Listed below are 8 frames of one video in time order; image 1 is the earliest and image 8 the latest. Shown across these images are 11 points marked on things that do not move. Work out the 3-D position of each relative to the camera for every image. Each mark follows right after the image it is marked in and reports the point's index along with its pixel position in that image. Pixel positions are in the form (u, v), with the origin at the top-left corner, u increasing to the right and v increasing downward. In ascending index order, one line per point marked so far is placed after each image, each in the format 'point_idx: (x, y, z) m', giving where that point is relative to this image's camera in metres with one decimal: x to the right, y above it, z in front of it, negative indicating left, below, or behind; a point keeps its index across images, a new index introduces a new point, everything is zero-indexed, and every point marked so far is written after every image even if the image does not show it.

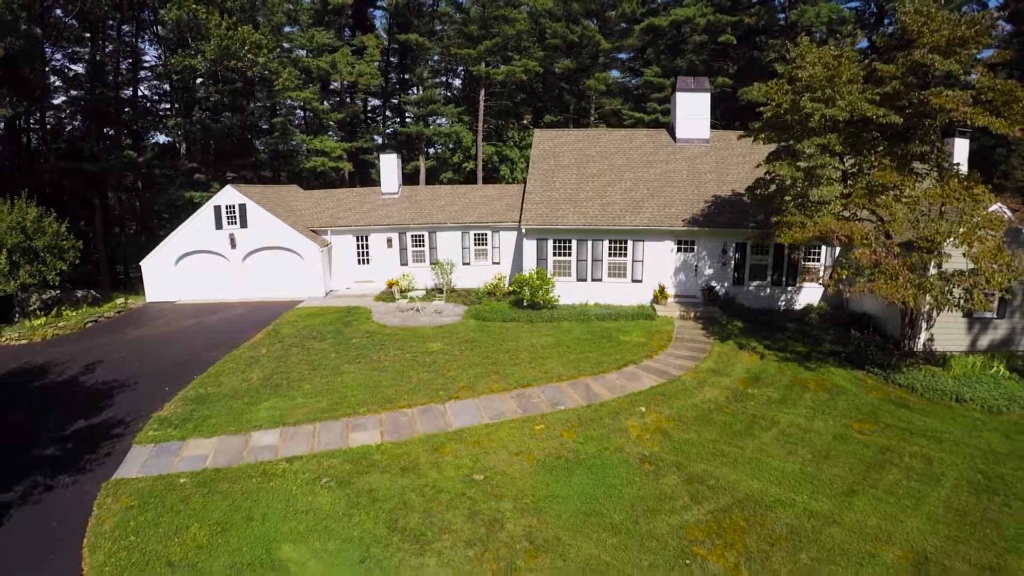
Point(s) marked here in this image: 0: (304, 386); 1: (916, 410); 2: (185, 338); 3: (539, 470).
0: (-2.4, -1.2, +10.7) m
1: (+4.6, -1.4, +10.5) m
2: (-5.5, -0.8, +15.4) m
3: (+0.2, -1.6, +7.6) m
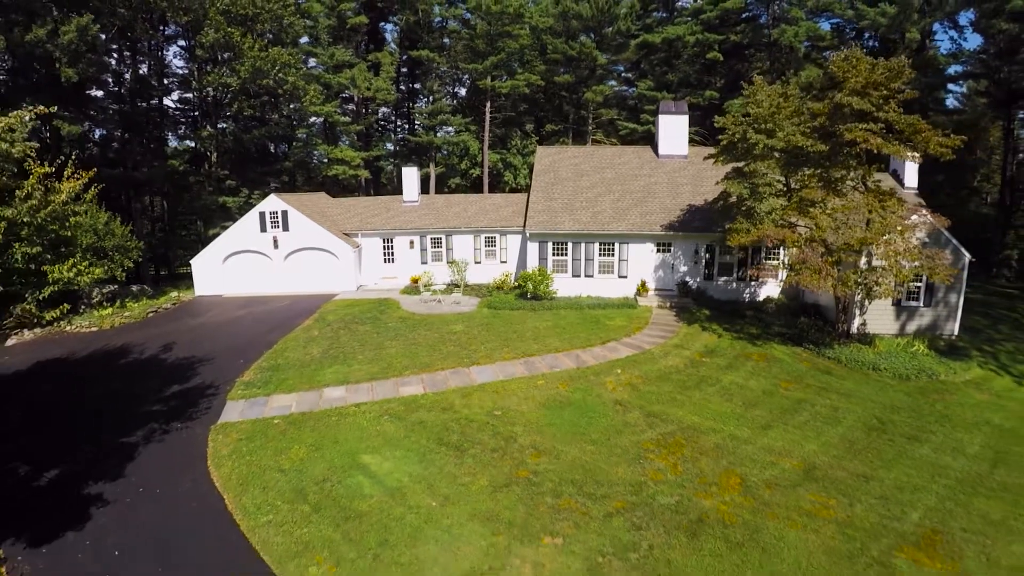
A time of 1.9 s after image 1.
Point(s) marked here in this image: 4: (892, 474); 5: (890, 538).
0: (-2.3, -1.1, +13.5) m
1: (+4.7, -1.3, +13.3) m
2: (-5.4, -0.7, +18.2) m
3: (+0.3, -1.5, +10.4) m
4: (+4.0, -2.0, +9.7) m
5: (+3.3, -2.2, +8.0) m
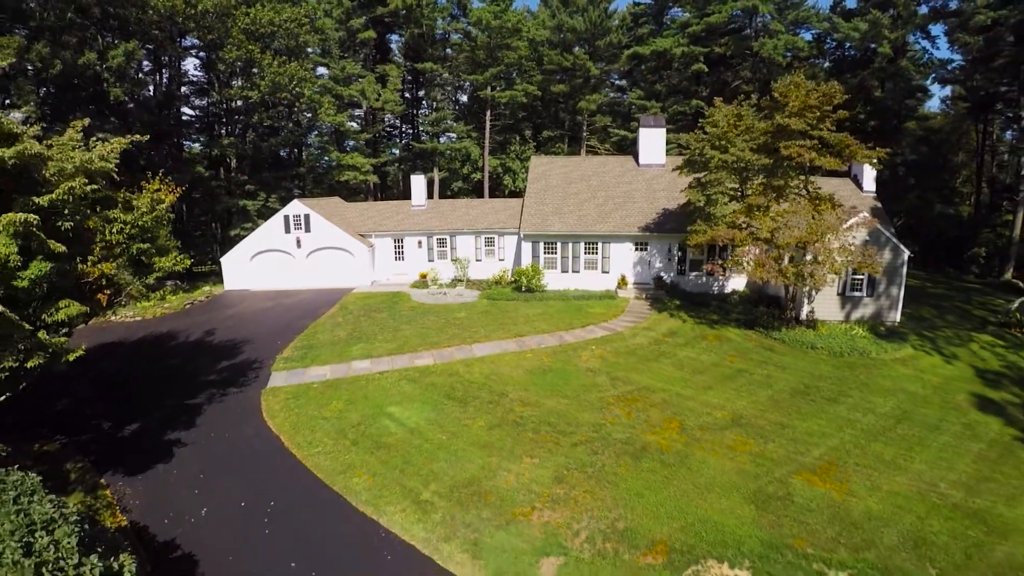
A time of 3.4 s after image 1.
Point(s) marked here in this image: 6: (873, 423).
0: (-2.4, -0.9, +16.1) m
1: (+4.6, -1.1, +15.8) m
2: (-5.4, -0.6, +20.8) m
3: (+0.2, -1.3, +13.0) m
4: (+3.9, -1.8, +12.2) m
5: (+3.2, -2.1, +10.5) m
6: (+5.1, -1.9, +12.7) m
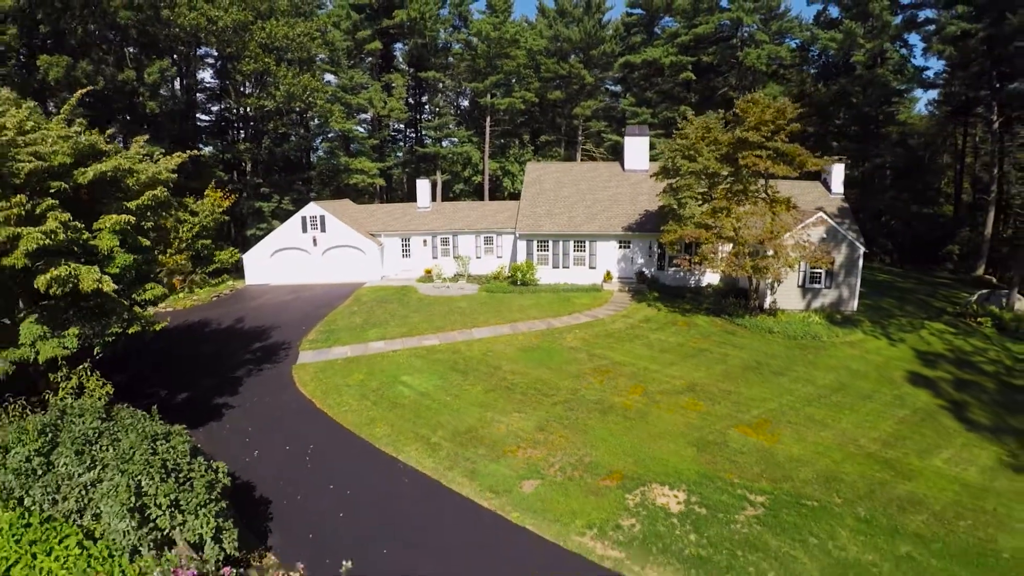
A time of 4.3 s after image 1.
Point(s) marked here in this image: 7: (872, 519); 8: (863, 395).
0: (-2.5, -0.8, +18.4) m
1: (+4.5, -0.9, +18.1) m
2: (-5.5, -0.4, +23.1) m
3: (+0.1, -1.2, +15.3) m
4: (+3.8, -1.7, +14.6) m
5: (+3.1, -1.9, +12.9) m
6: (+5.0, -1.7, +15.1) m
7: (+4.0, -2.5, +10.1) m
8: (+5.9, -1.8, +15.2) m
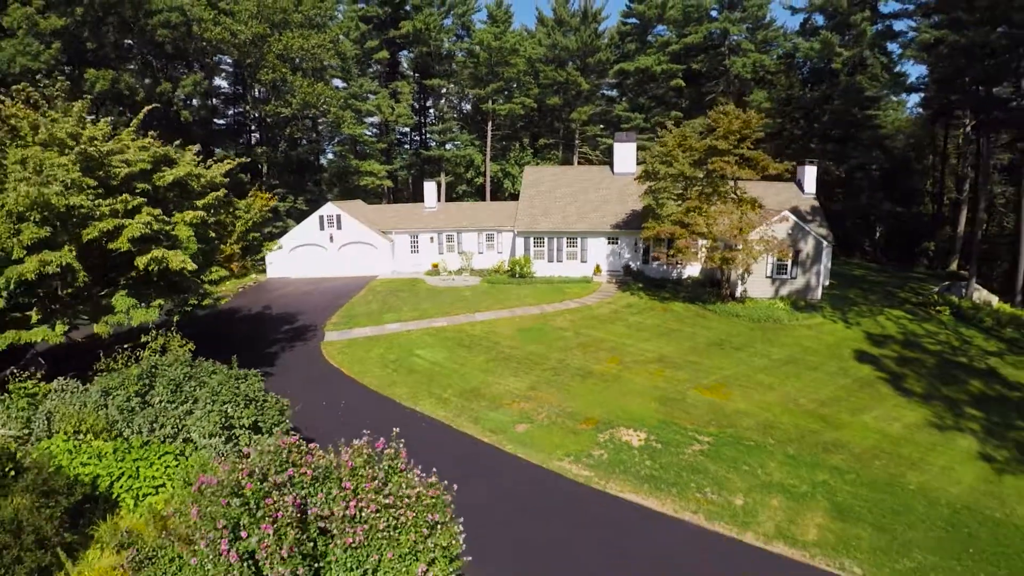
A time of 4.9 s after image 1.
0: (-2.5, -0.5, +20.9) m
1: (+4.5, -0.7, +20.6) m
2: (-5.6, -0.2, +25.7) m
3: (+0.1, -0.9, +17.8) m
4: (+3.8, -1.4, +17.1) m
5: (+3.1, -1.6, +15.4) m
6: (+4.9, -1.4, +17.6) m
7: (+4.0, -2.3, +12.6) m
8: (+5.8, -1.5, +17.7) m
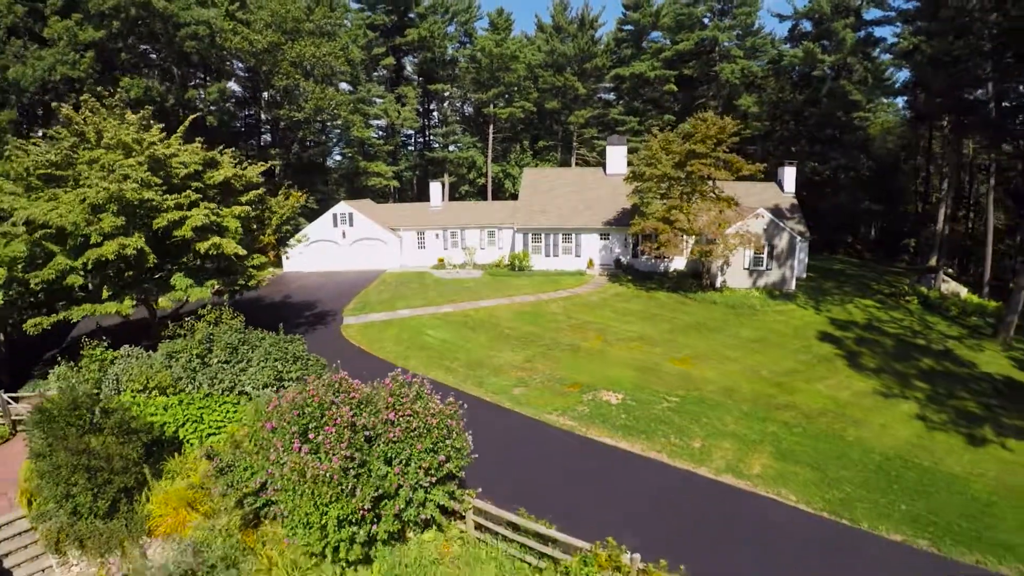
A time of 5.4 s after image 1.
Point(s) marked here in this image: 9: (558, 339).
0: (-2.5, -0.3, +23.1) m
1: (+4.4, -0.4, +22.8) m
2: (-5.6, +0.1, +27.9) m
3: (0.0, -0.6, +20.1) m
4: (+3.8, -1.1, +19.3) m
5: (+3.0, -1.4, +17.6) m
6: (+4.9, -1.2, +19.8) m
7: (+3.9, -2.0, +14.8) m
8: (+5.8, -1.2, +19.9) m
9: (+0.9, -0.9, +18.6) m
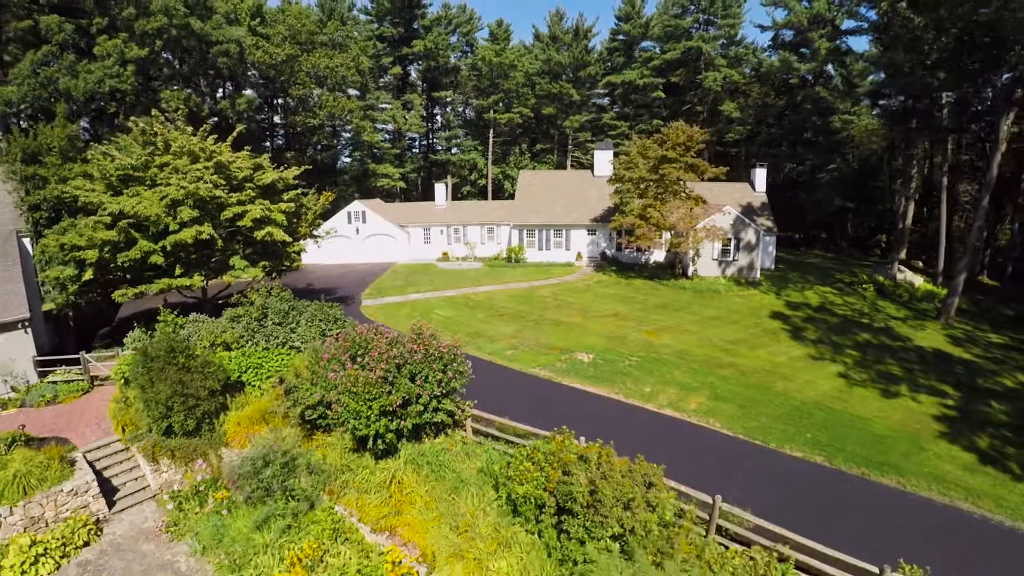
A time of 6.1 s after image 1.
0: (-2.7, +0.1, +26.5) m
1: (+4.3, 0.0, +26.2) m
2: (-5.7, +0.4, +31.3) m
3: (-0.1, -0.3, +23.4) m
4: (+3.6, -0.7, +22.6) m
5: (+2.9, -1.0, +20.9) m
6: (+4.8, -0.8, +23.1) m
7: (+3.8, -1.6, +18.2) m
8: (+5.7, -0.8, +23.3) m
9: (+0.8, -0.5, +22.0) m
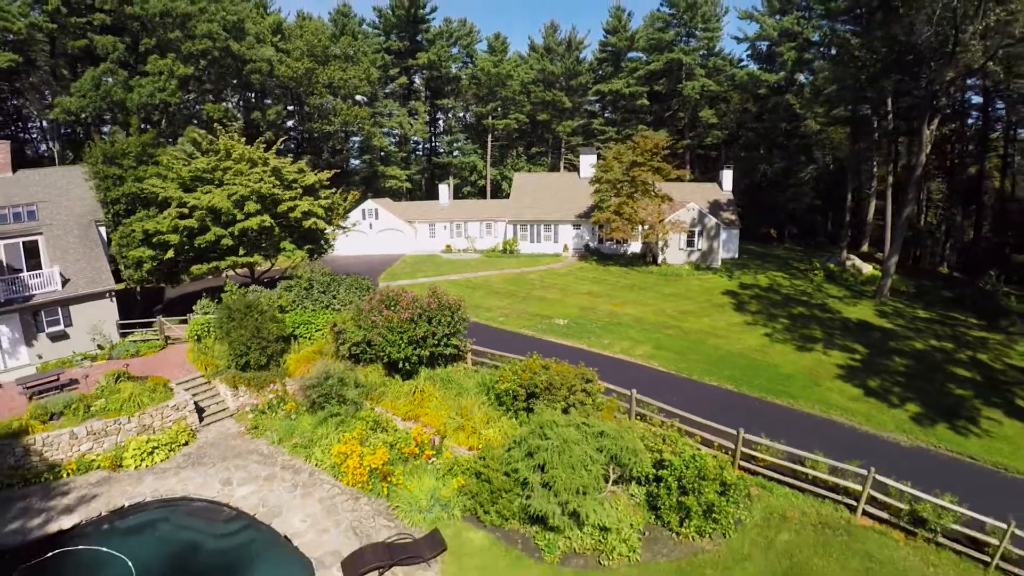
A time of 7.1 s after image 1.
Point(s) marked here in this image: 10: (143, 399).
0: (-2.9, +0.7, +31.2) m
1: (+4.1, +0.5, +30.9) m
2: (-5.9, +1.0, +36.0) m
3: (-0.3, +0.3, +28.2) m
4: (+3.4, -0.2, +27.3) m
5: (+2.7, -0.4, +25.6) m
6: (+4.5, -0.2, +27.8) m
7: (+3.5, -1.0, +22.9) m
8: (+5.4, -0.3, +28.0) m
9: (+0.6, 0.0, +26.7) m
10: (-6.8, -2.1, +17.0) m
